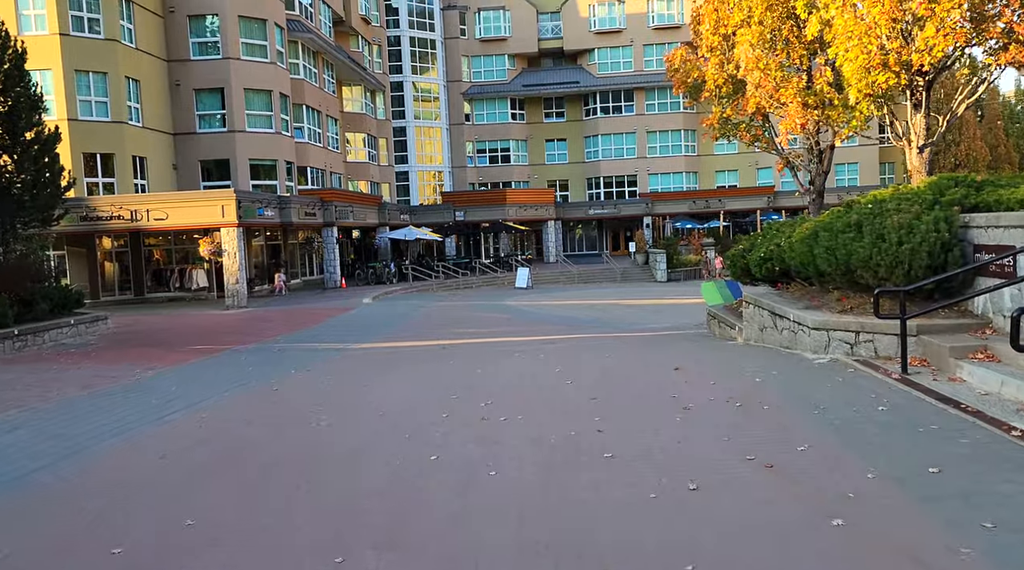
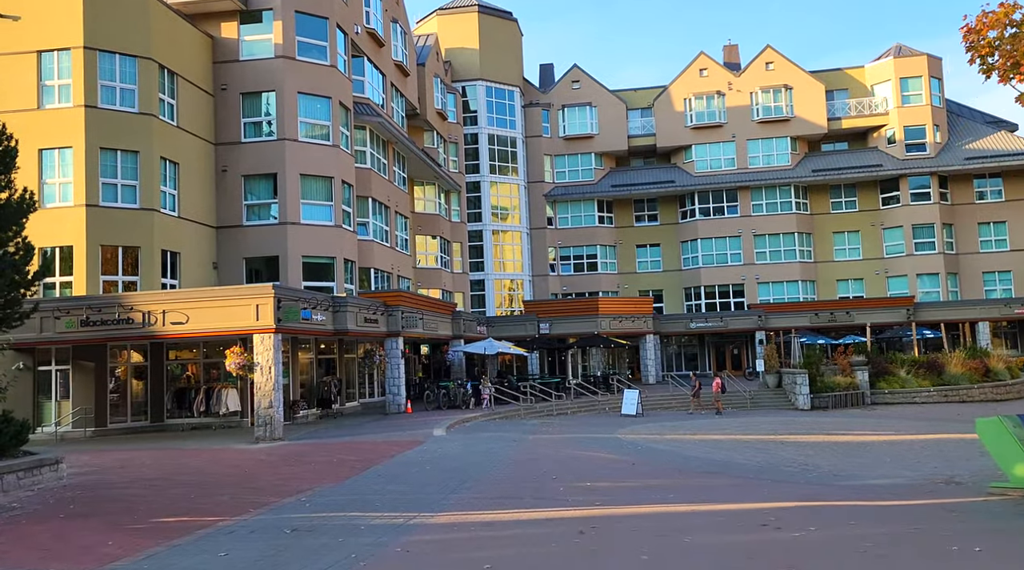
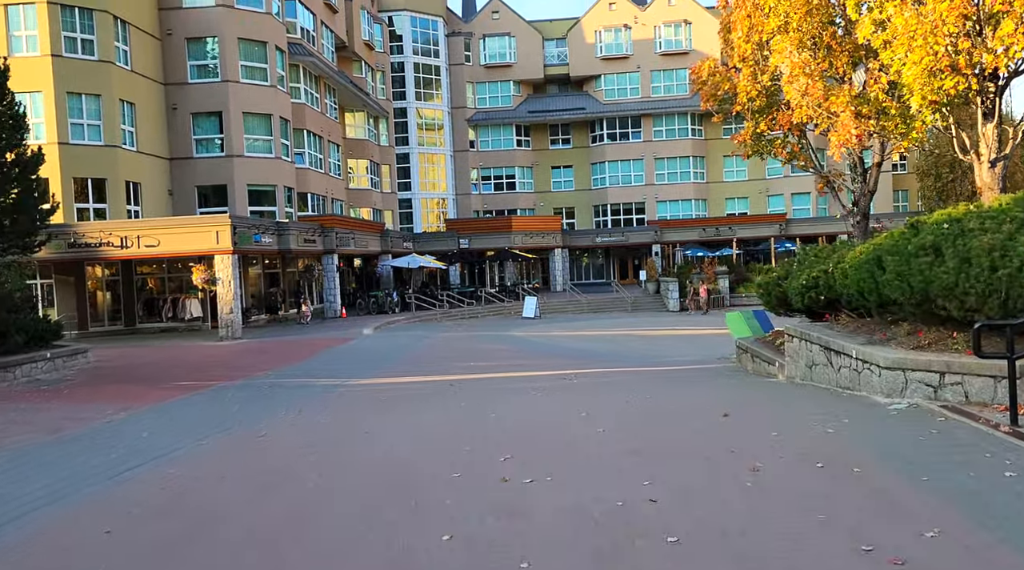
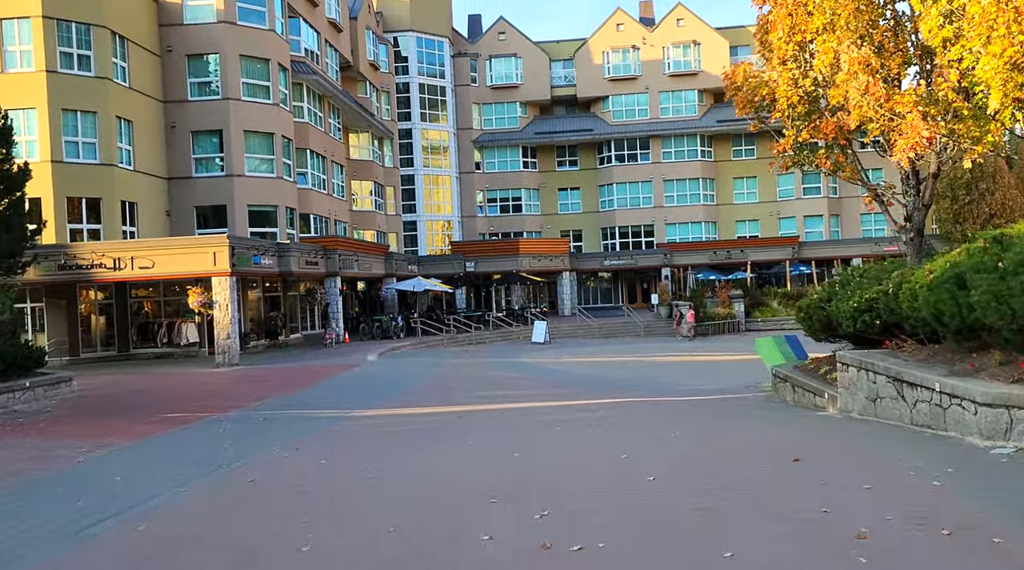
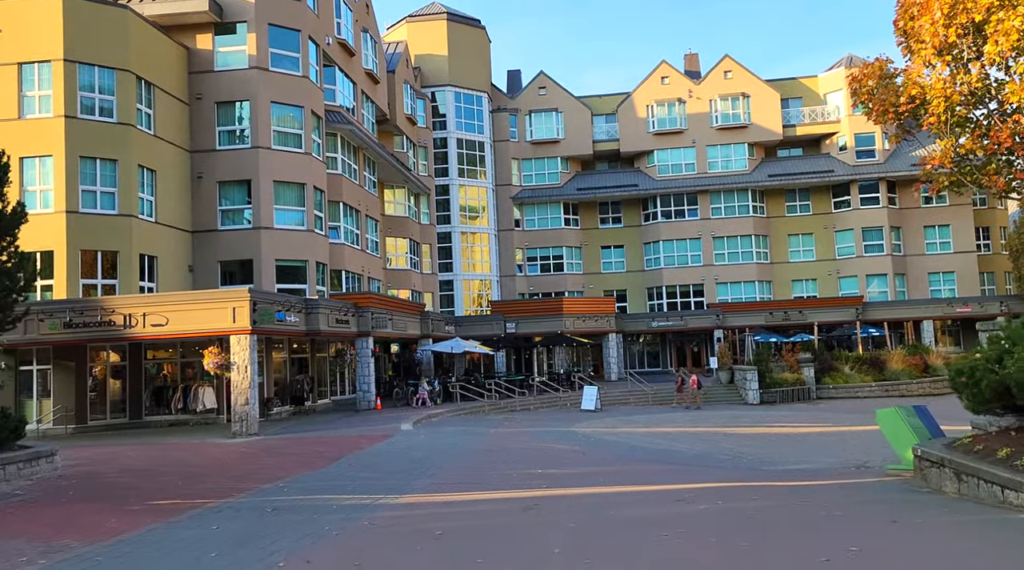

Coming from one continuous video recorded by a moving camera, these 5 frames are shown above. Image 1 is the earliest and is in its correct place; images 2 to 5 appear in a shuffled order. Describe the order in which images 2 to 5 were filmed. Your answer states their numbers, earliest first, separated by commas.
3, 4, 5, 2
